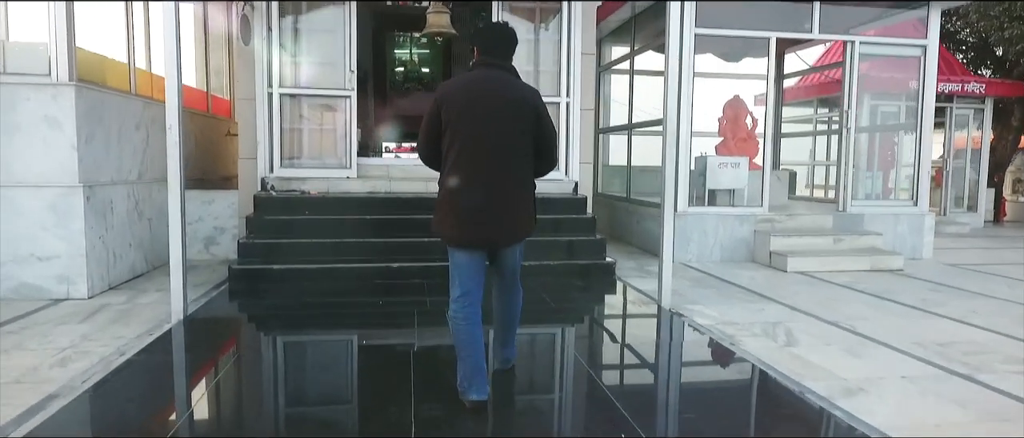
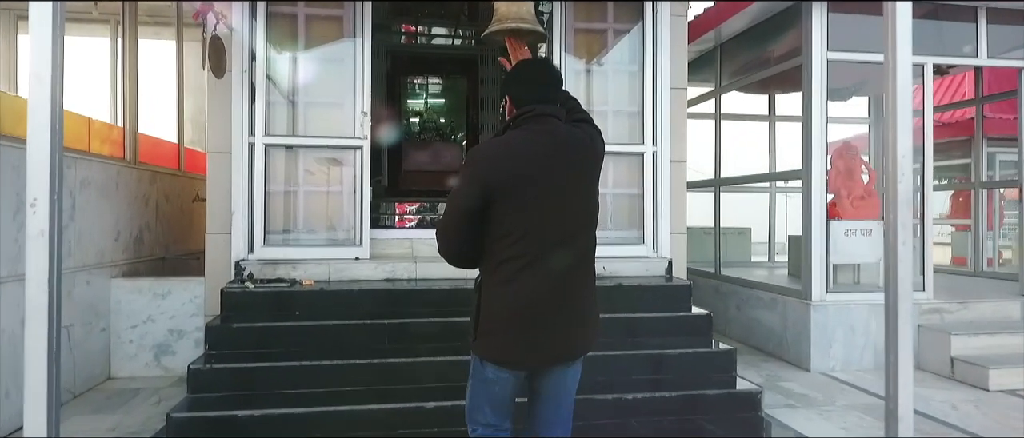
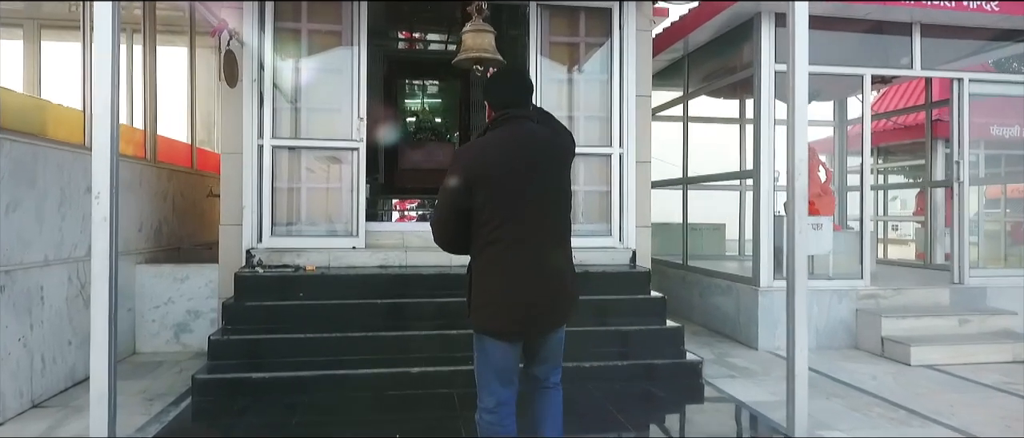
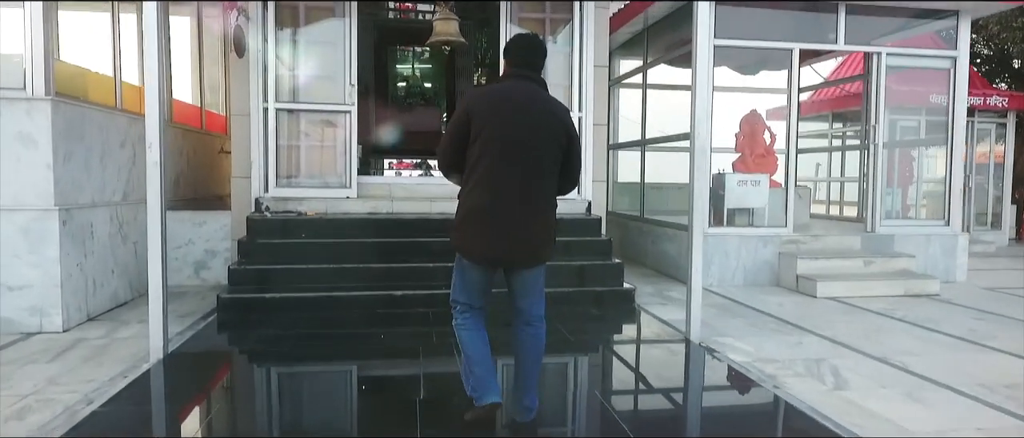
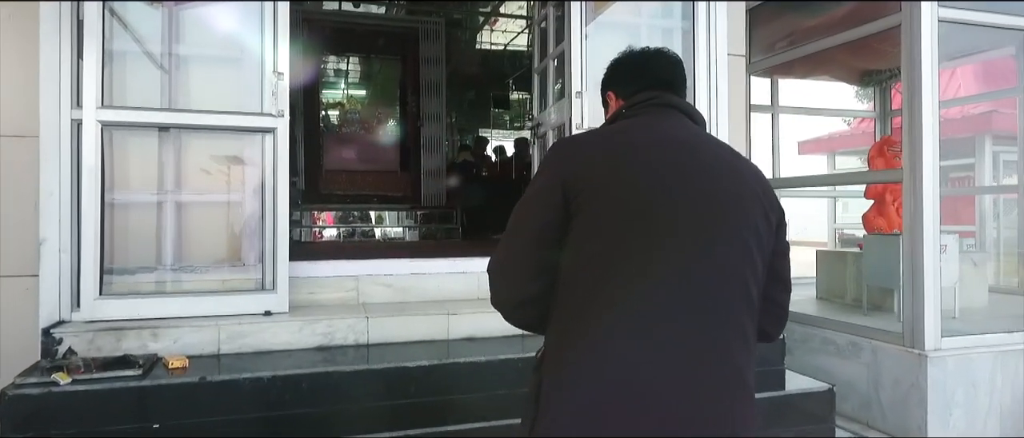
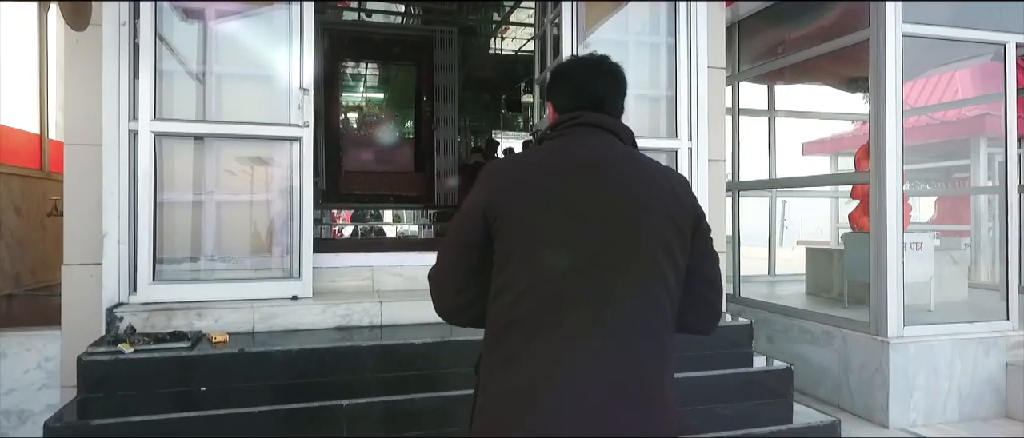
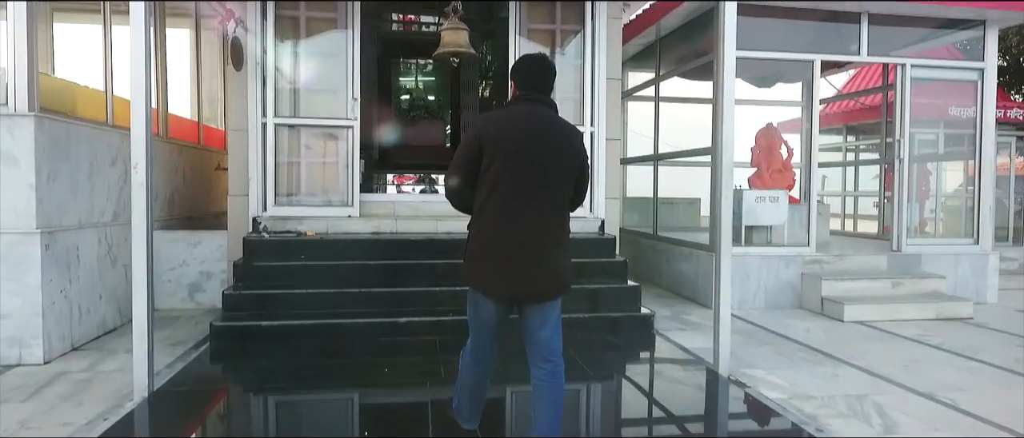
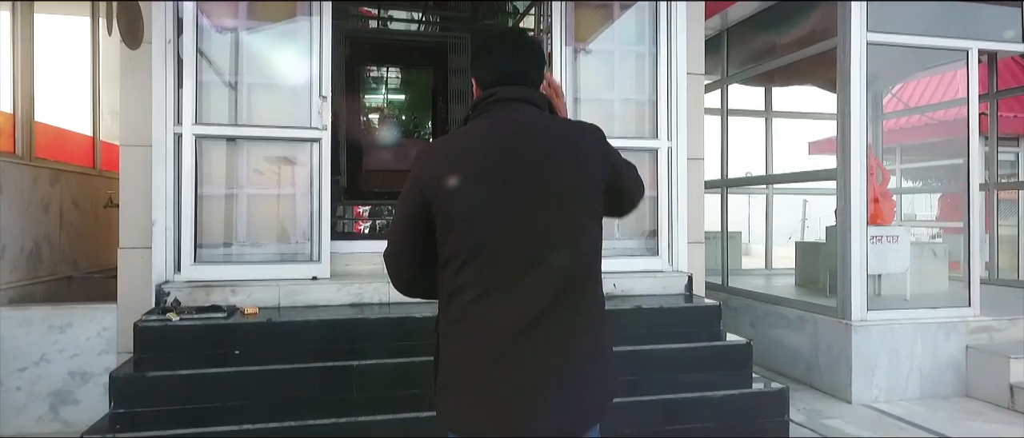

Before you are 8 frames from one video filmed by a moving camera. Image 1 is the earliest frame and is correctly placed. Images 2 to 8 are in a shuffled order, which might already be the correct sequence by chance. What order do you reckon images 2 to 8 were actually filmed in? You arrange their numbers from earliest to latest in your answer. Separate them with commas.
4, 7, 3, 2, 8, 6, 5
